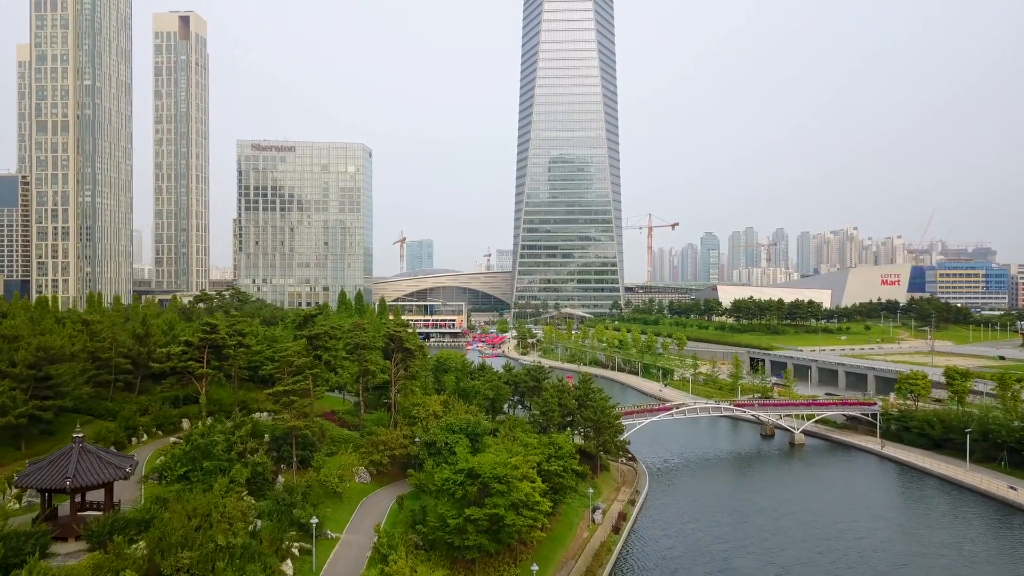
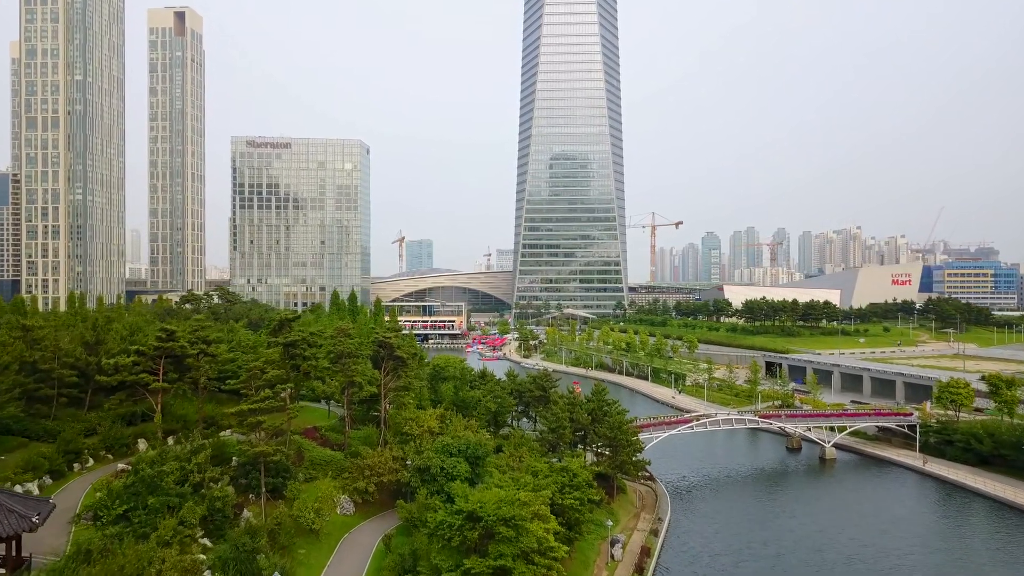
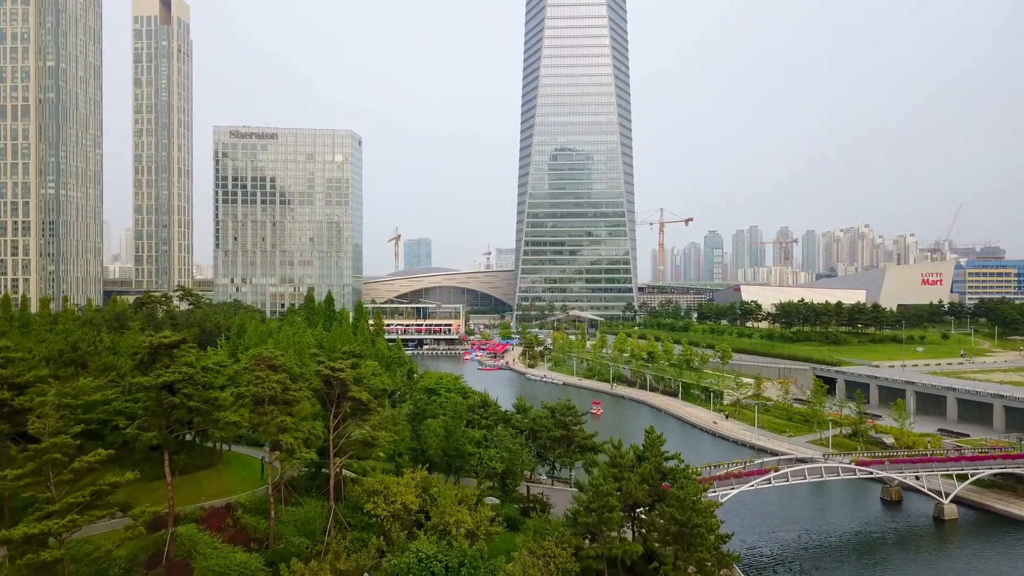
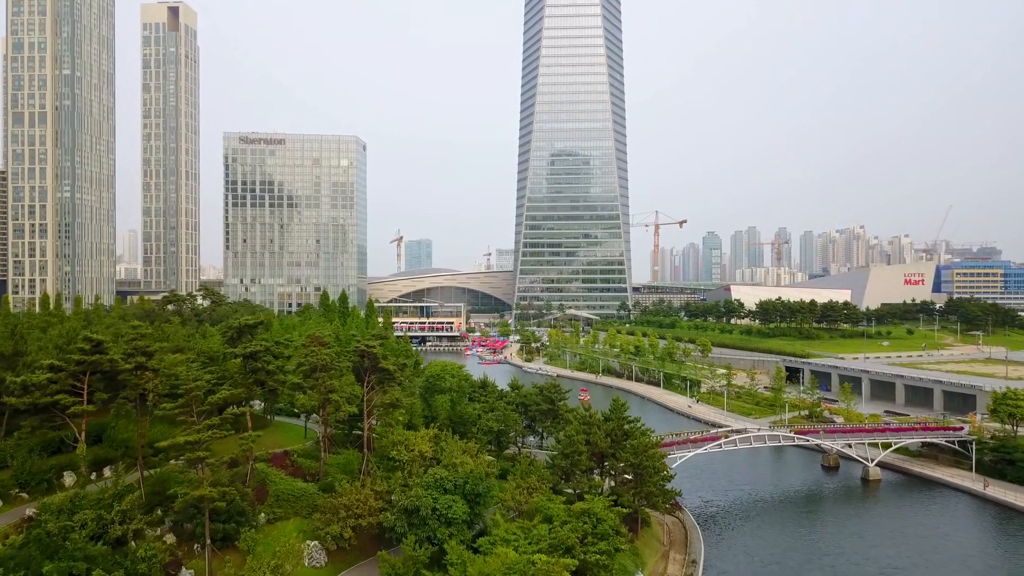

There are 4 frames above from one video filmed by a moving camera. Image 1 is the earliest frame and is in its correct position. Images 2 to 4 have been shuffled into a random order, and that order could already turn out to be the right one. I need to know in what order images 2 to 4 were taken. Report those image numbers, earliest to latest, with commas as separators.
2, 4, 3
